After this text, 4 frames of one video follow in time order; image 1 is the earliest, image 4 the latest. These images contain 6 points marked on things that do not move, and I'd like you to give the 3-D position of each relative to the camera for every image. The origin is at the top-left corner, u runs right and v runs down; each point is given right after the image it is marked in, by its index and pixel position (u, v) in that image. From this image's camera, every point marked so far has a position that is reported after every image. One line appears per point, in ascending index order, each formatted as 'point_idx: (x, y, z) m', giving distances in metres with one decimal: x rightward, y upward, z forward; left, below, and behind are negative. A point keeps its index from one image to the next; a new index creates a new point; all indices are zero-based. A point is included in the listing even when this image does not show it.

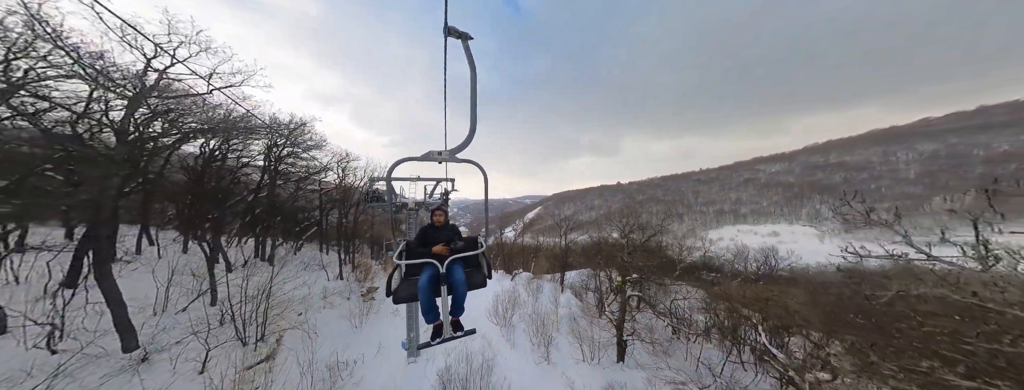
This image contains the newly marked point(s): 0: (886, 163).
0: (+23.4, +2.0, +16.3) m
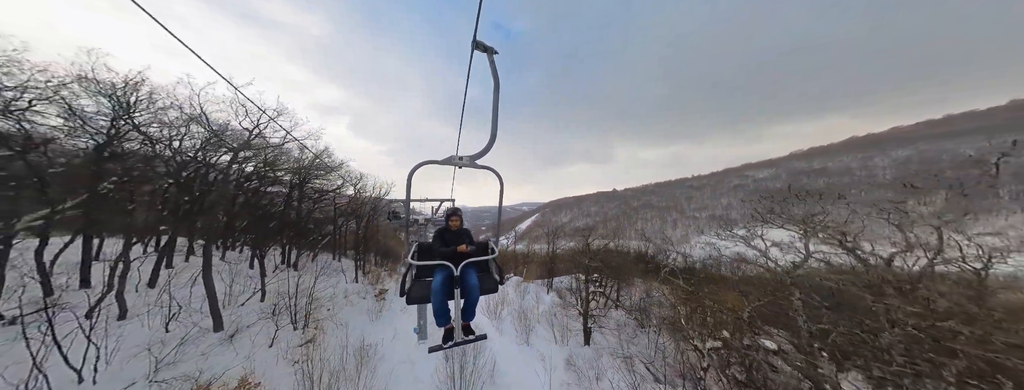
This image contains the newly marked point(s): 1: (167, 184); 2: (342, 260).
0: (+23.1, +1.7, +17.1) m
1: (-10.1, +0.2, +7.7) m
2: (-10.6, -4.1, +16.9) m
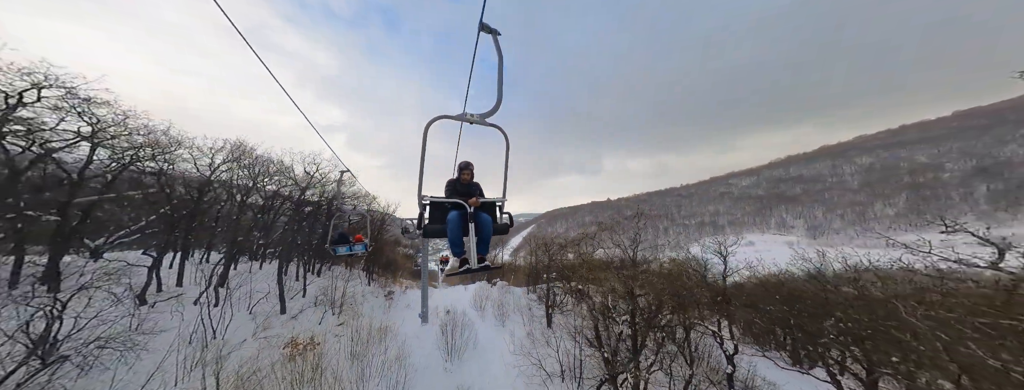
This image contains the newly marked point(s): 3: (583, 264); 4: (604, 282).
0: (+22.6, +1.4, +18.3) m
1: (-10.4, -0.5, +8.6) m
2: (-10.9, -5.2, +17.5) m
3: (+3.1, -3.0, +11.6) m
4: (+3.1, -2.9, +8.8) m
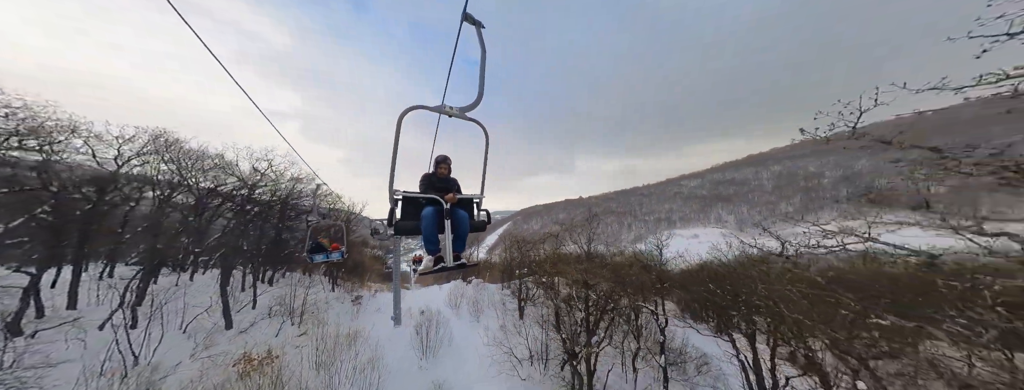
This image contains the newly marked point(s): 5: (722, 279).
0: (+21.0, +1.3, +22.5) m
1: (-11.0, -1.1, +9.9) m
2: (-12.3, -5.7, +18.8) m
3: (+2.2, -3.5, +14.1) m
4: (+2.5, -3.3, +11.4) m
5: (+11.1, -4.5, +13.7) m
